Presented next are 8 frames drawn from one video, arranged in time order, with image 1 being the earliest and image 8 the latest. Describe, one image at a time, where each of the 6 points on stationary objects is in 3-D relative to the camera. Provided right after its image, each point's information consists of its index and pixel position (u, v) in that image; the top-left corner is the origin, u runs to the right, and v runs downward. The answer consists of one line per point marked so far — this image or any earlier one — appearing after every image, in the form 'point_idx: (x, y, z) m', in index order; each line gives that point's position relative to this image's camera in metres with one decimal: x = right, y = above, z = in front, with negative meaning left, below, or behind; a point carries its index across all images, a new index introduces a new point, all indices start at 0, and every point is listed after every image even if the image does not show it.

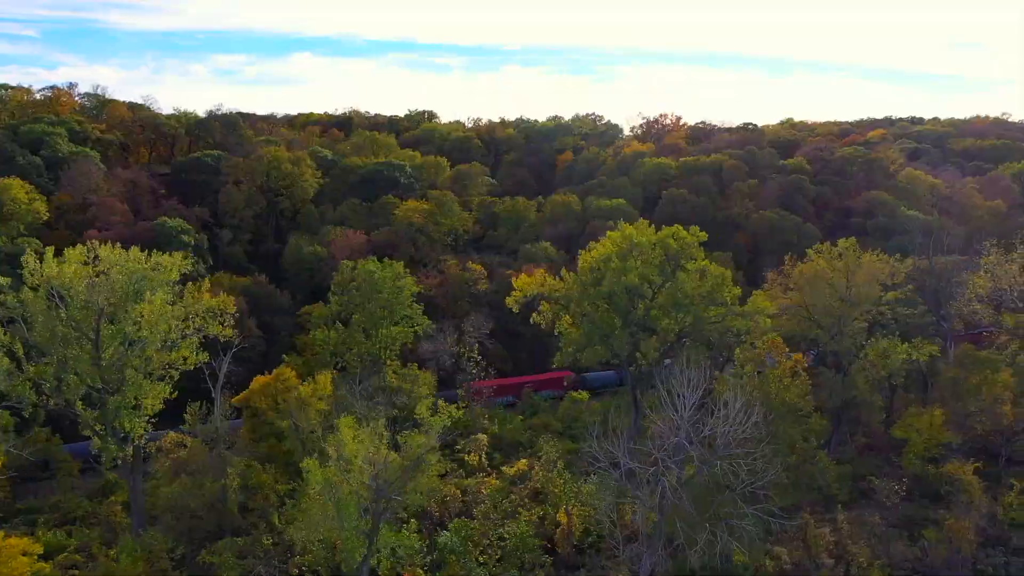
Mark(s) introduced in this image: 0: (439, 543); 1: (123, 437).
0: (-1.9, -6.1, +19.7) m
1: (-9.4, -3.6, +19.9) m
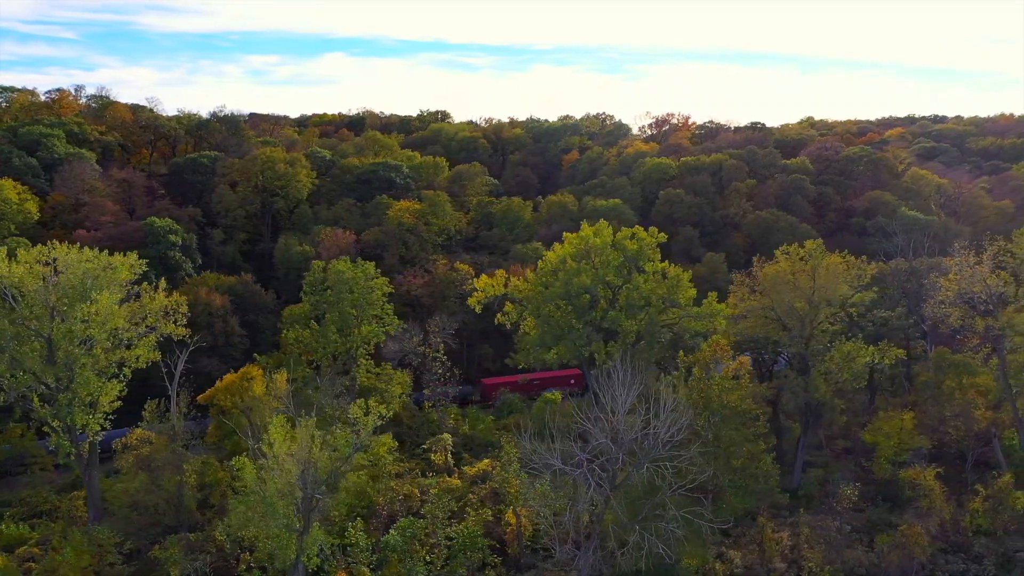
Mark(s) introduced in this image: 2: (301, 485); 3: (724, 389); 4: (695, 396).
0: (-3.2, -6.1, +19.9) m
1: (-10.7, -3.6, +20.3) m
2: (-4.4, -4.0, +16.5) m
3: (+4.9, -2.4, +19.4) m
4: (+4.0, -2.6, +19.8) m
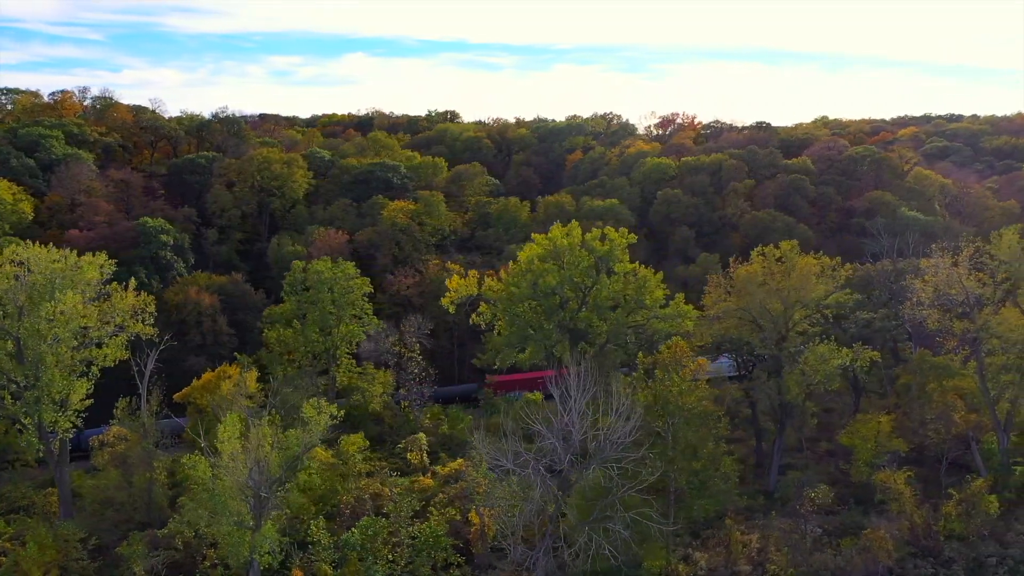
0: (-4.2, -6.2, +20.0) m
1: (-11.7, -3.6, +20.7) m
2: (-5.4, -4.0, +16.7) m
3: (+3.9, -2.4, +19.4) m
4: (+3.0, -2.7, +19.7) m
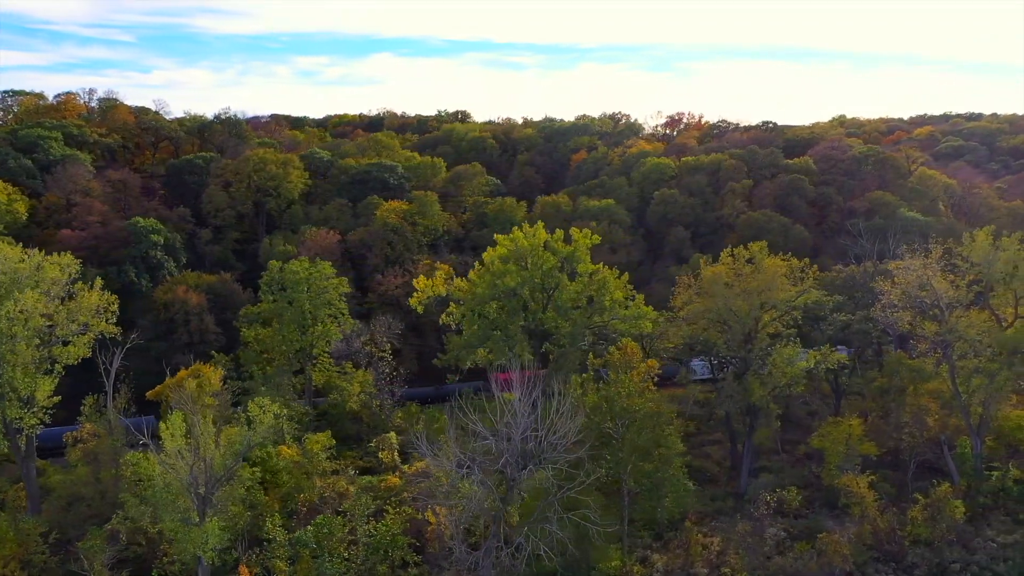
0: (-5.4, -6.2, +20.3) m
1: (-12.8, -3.6, +21.1) m
2: (-6.7, -4.0, +17.0) m
3: (+2.8, -2.5, +19.4) m
4: (+1.9, -2.7, +19.8) m
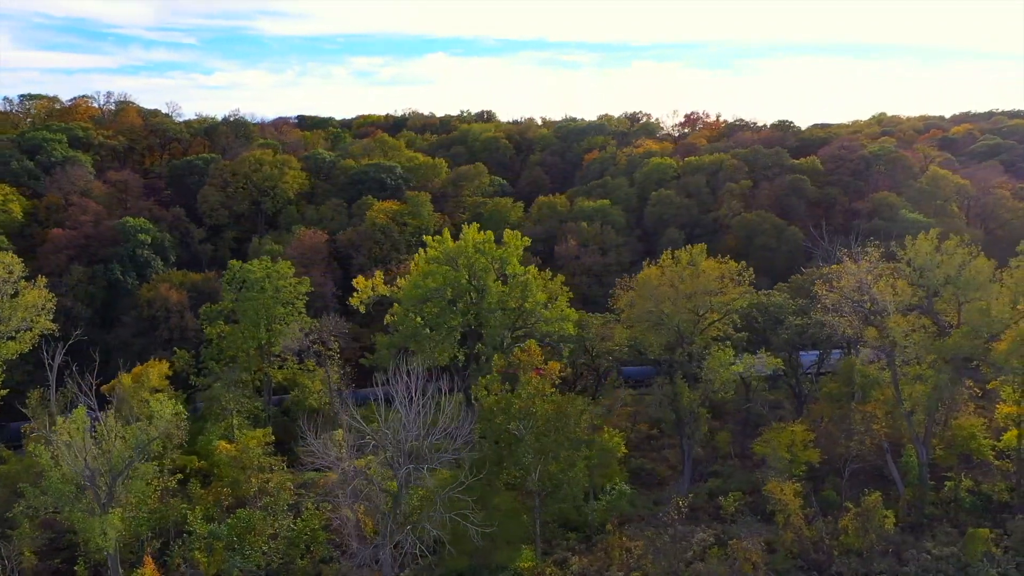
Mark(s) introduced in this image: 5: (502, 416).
0: (-7.6, -6.2, +20.9) m
1: (-14.9, -3.5, +22.1) m
2: (-9.1, -4.0, +17.7) m
3: (+0.5, -2.5, +19.5) m
4: (-0.3, -2.8, +19.9) m
5: (-0.2, -3.1, +19.5) m
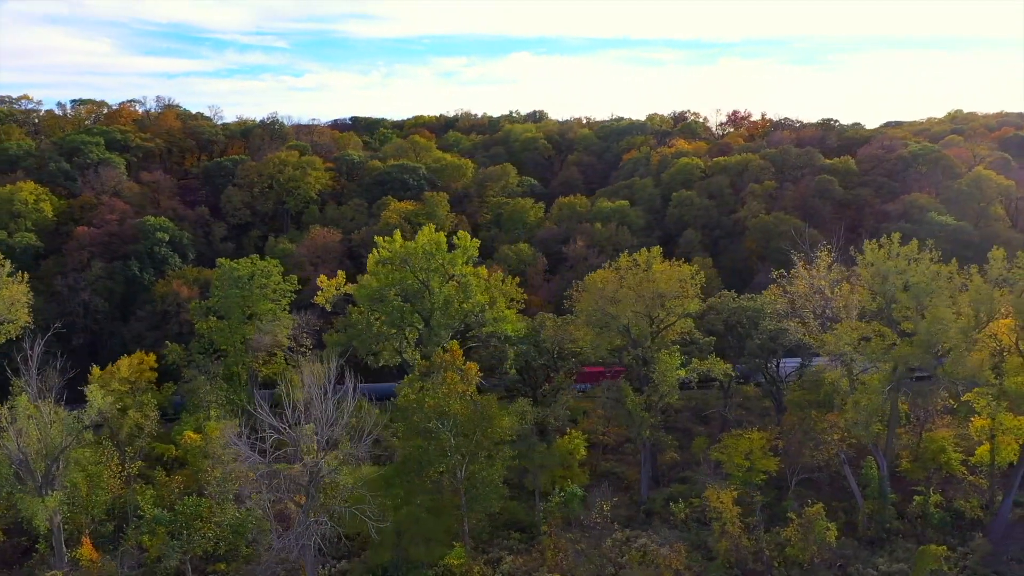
0: (-9.4, -6.1, +21.9) m
1: (-16.5, -3.3, +23.9) m
2: (-11.1, -3.9, +18.9) m
3: (-1.4, -2.6, +19.8) m
4: (-2.2, -2.8, +20.3) m
5: (-2.1, -3.1, +19.9) m
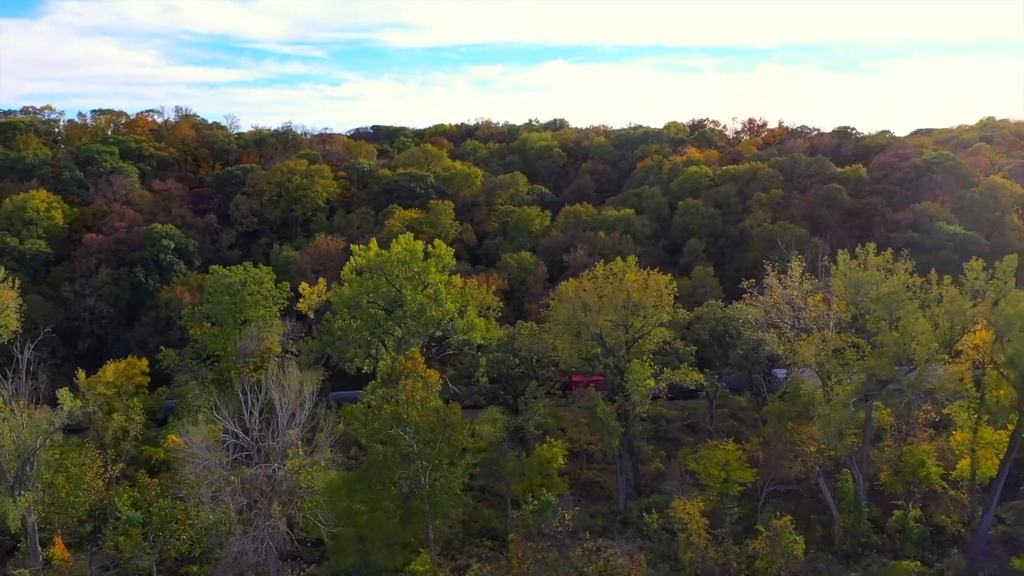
0: (-10.3, -6.3, +22.4) m
1: (-17.3, -3.5, +24.7) m
2: (-12.1, -4.0, +19.5) m
3: (-2.4, -2.8, +20.0) m
4: (-3.1, -3.0, +20.5) m
5: (-3.1, -3.3, +20.1) m
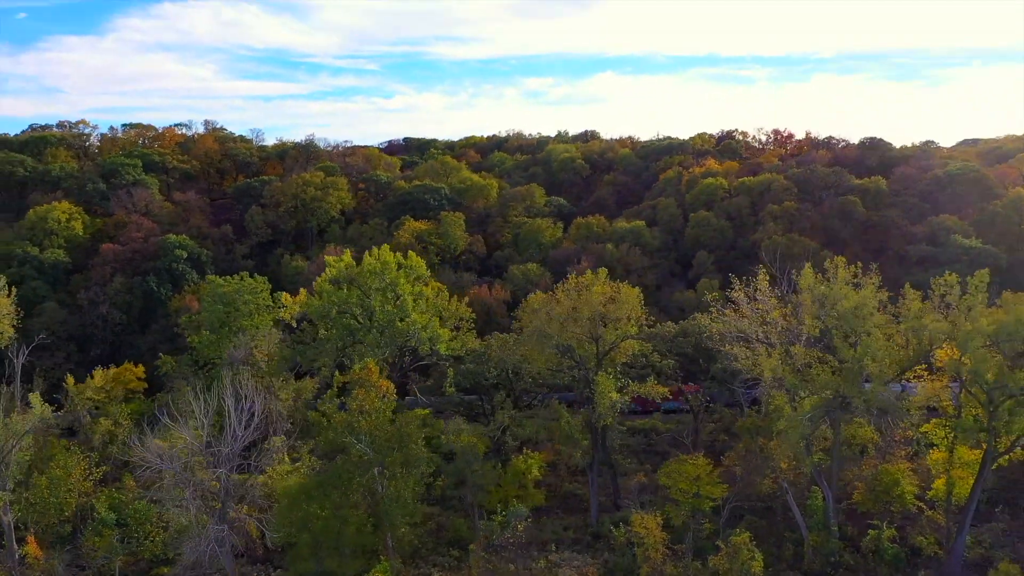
0: (-11.3, -6.5, +23.2) m
1: (-18.2, -3.7, +25.9) m
2: (-13.3, -4.2, +20.4) m
3: (-3.5, -3.0, +20.3) m
4: (-4.3, -3.2, +20.9) m
5: (-4.2, -3.6, +20.5) m
